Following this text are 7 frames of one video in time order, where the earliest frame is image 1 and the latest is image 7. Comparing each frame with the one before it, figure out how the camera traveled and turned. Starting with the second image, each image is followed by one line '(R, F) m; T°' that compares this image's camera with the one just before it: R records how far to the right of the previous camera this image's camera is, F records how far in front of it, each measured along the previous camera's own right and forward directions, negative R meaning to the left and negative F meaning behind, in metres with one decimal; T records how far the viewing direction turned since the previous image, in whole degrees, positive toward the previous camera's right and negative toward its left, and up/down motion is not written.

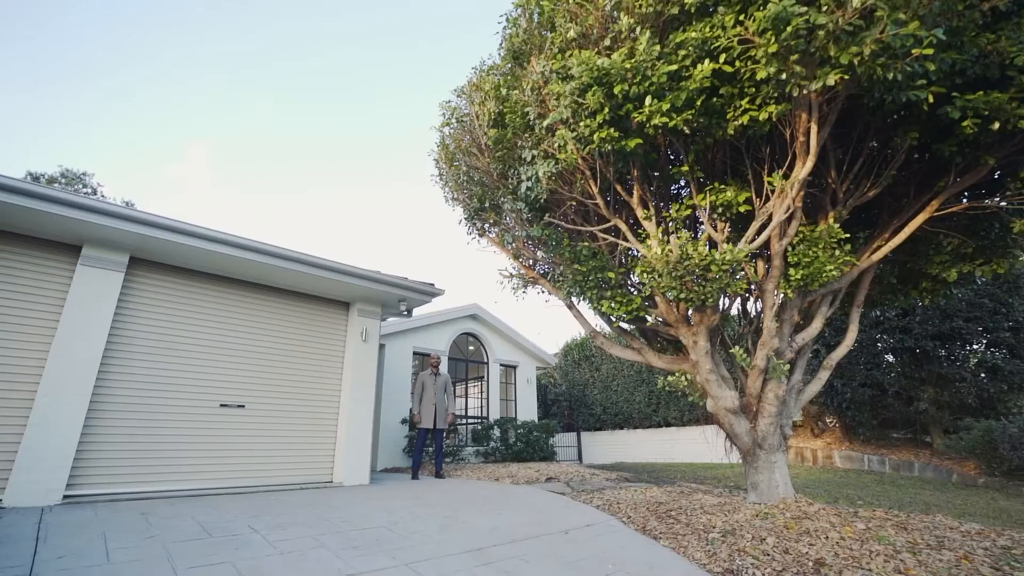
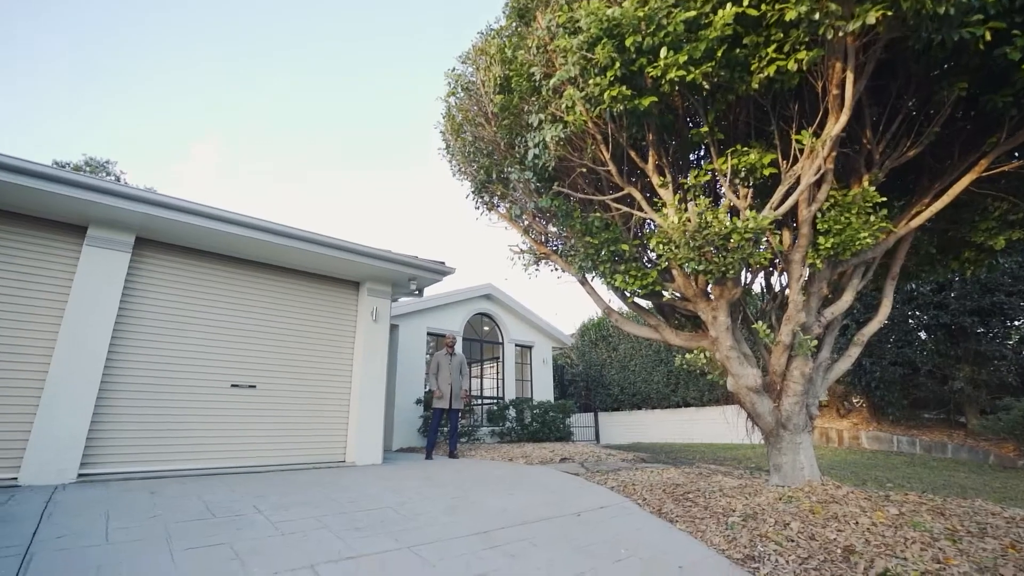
(+0.1, +0.2) m; -2°
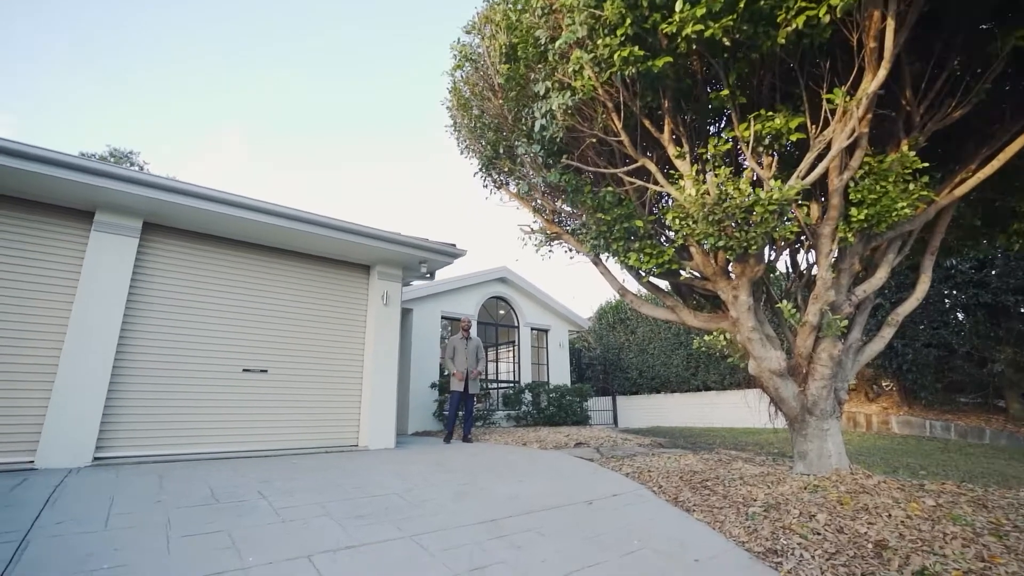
(+0.1, +0.2) m; -2°
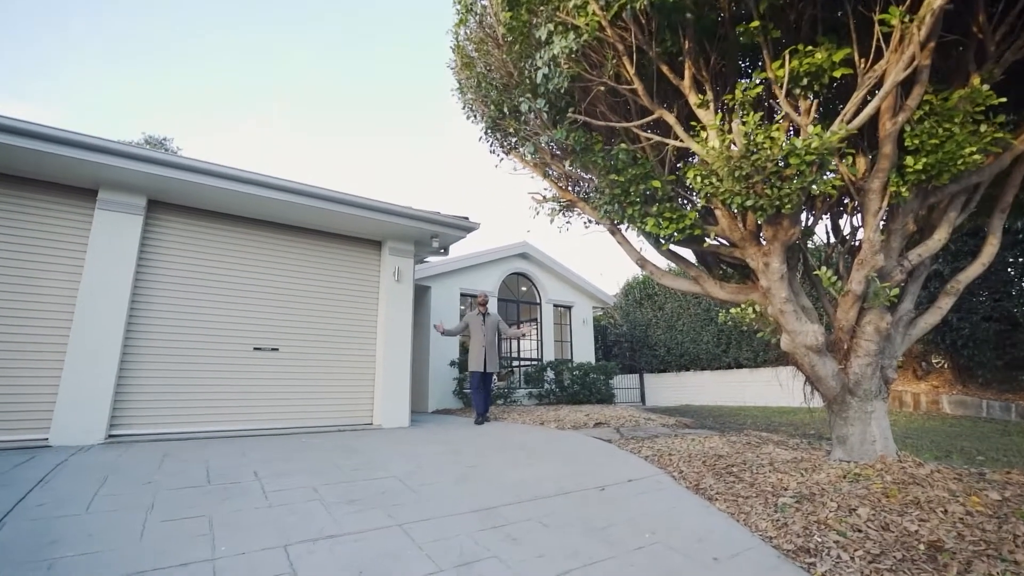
(+0.2, +0.3) m; -4°
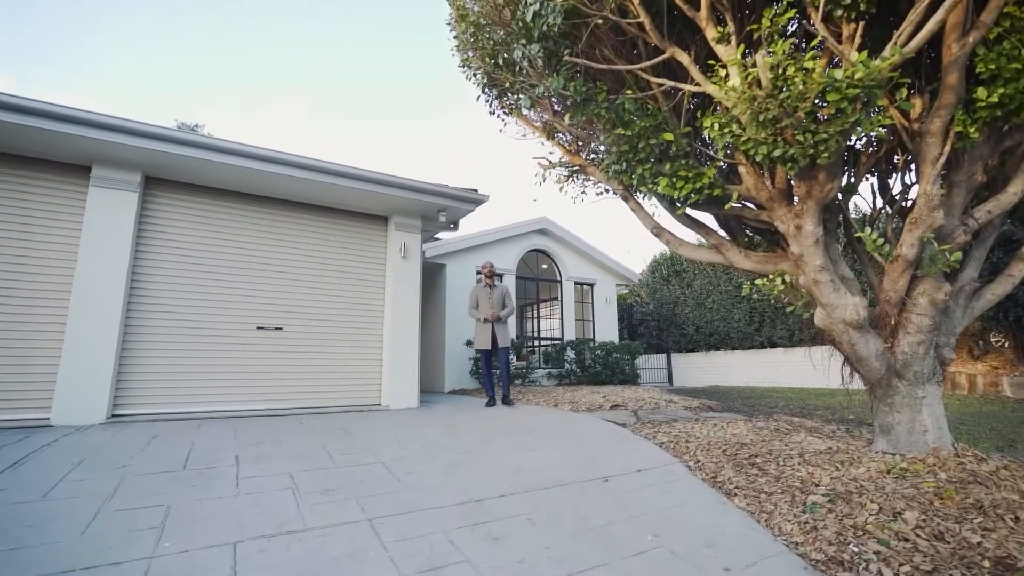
(+0.3, +0.4) m; -4°
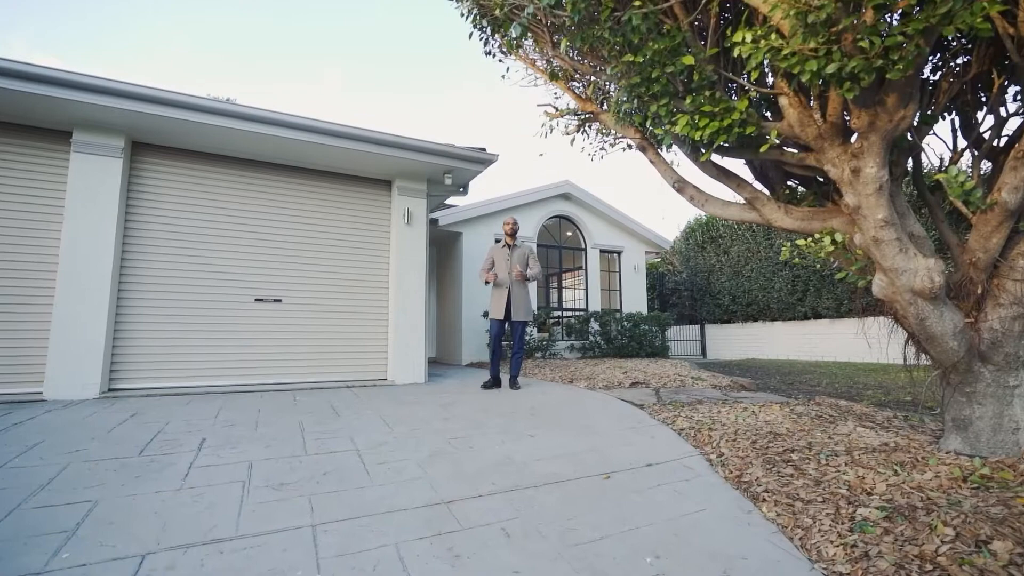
(+0.3, +0.5) m; -4°
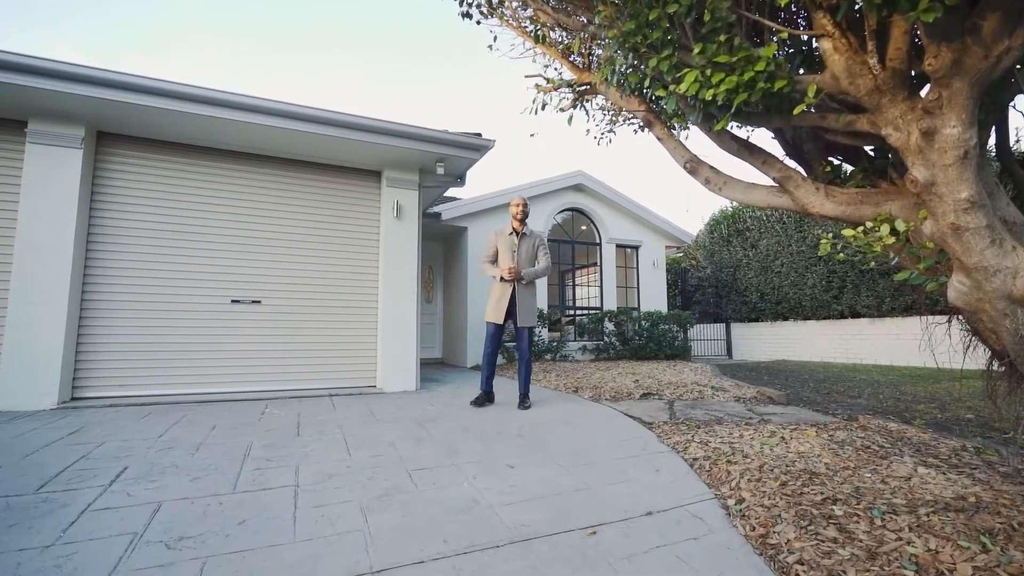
(+0.3, +0.6) m; -3°
